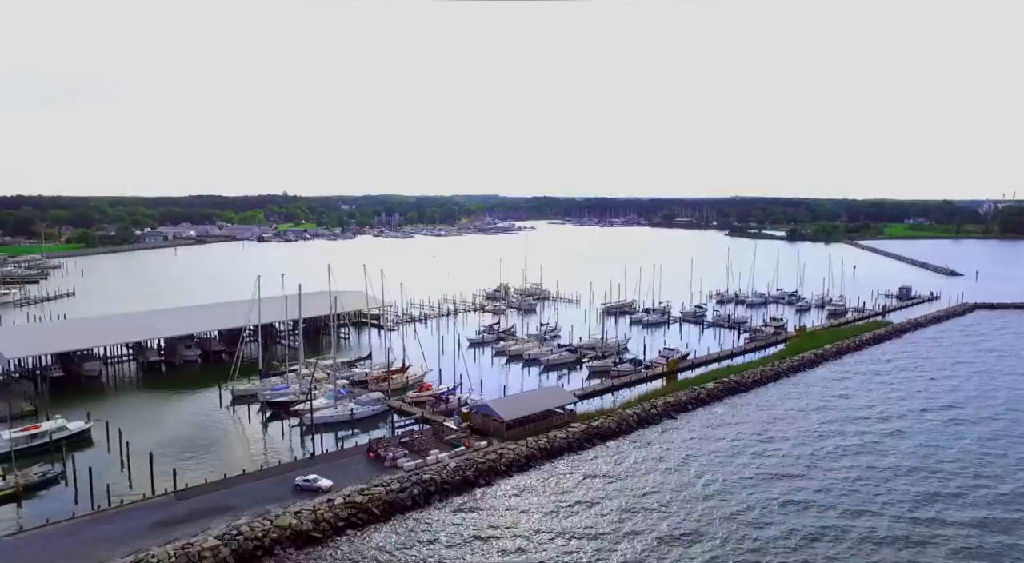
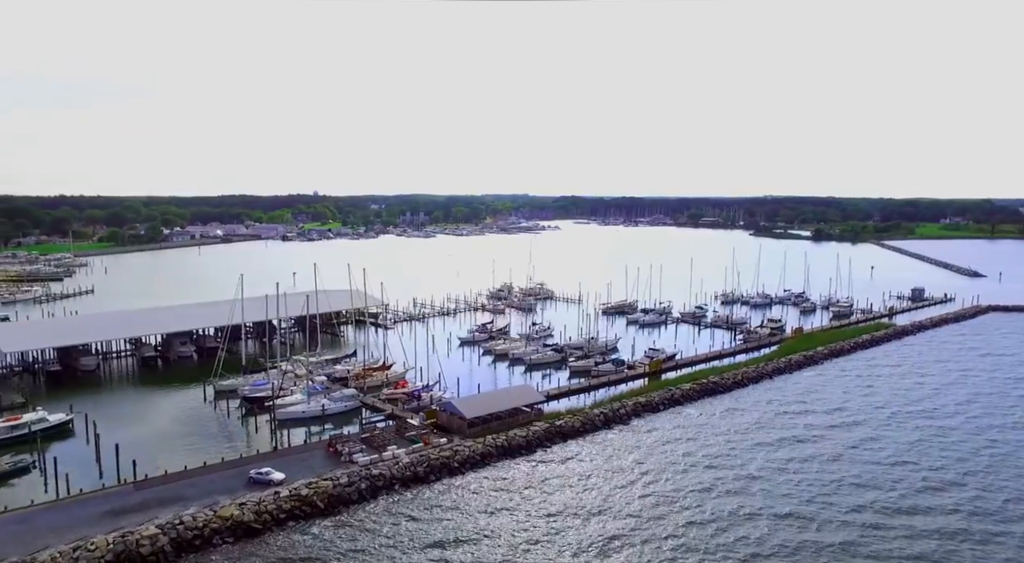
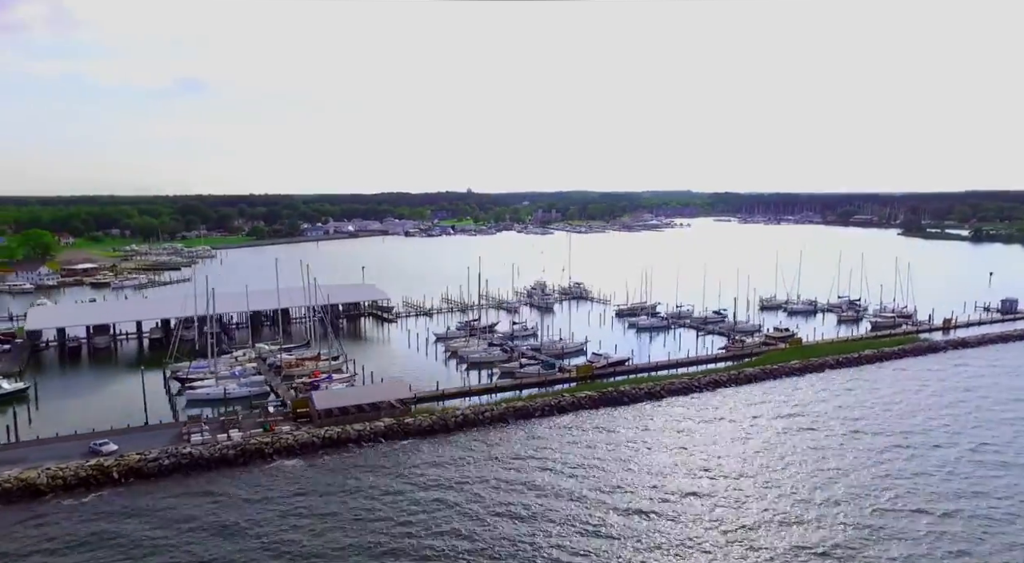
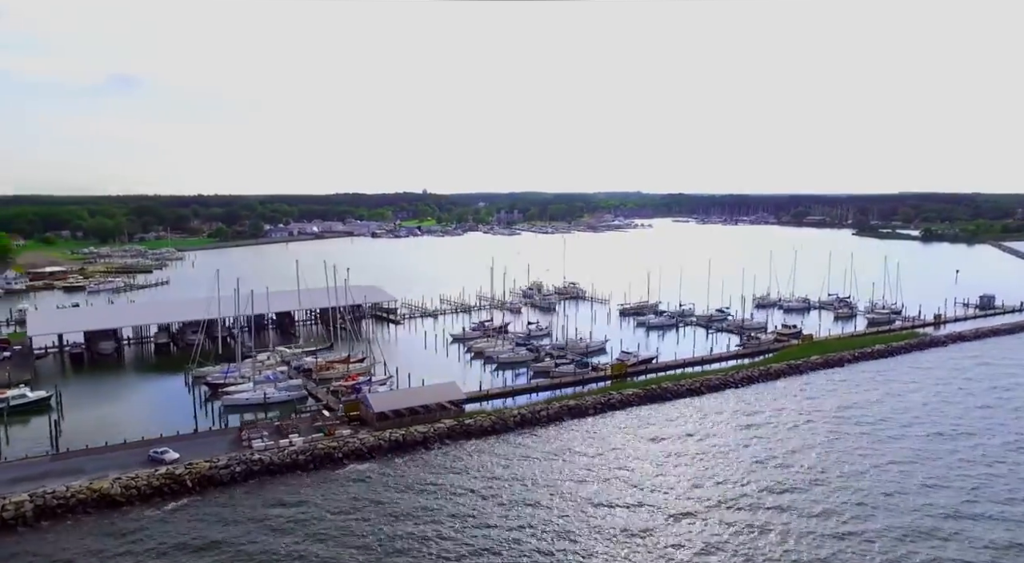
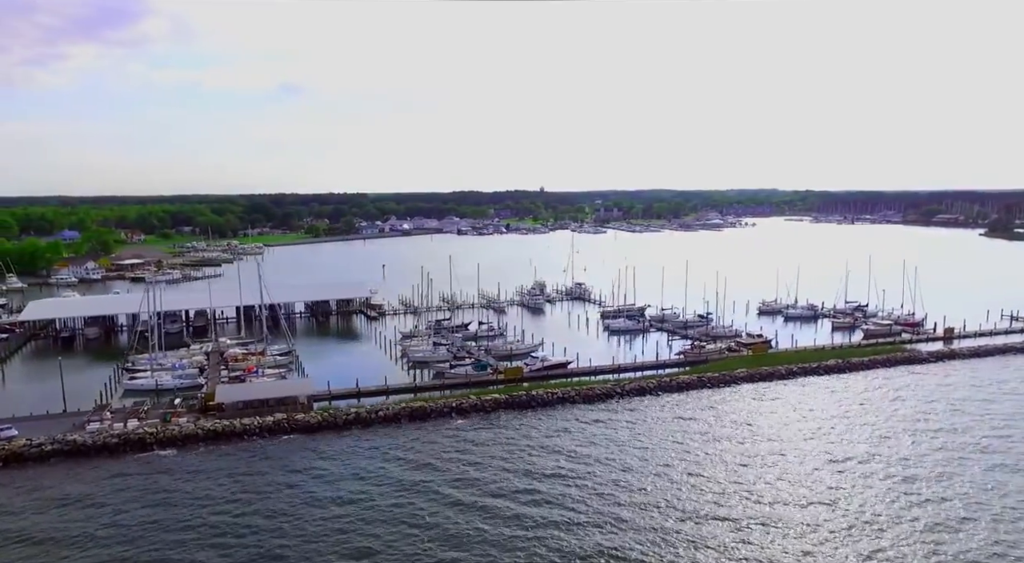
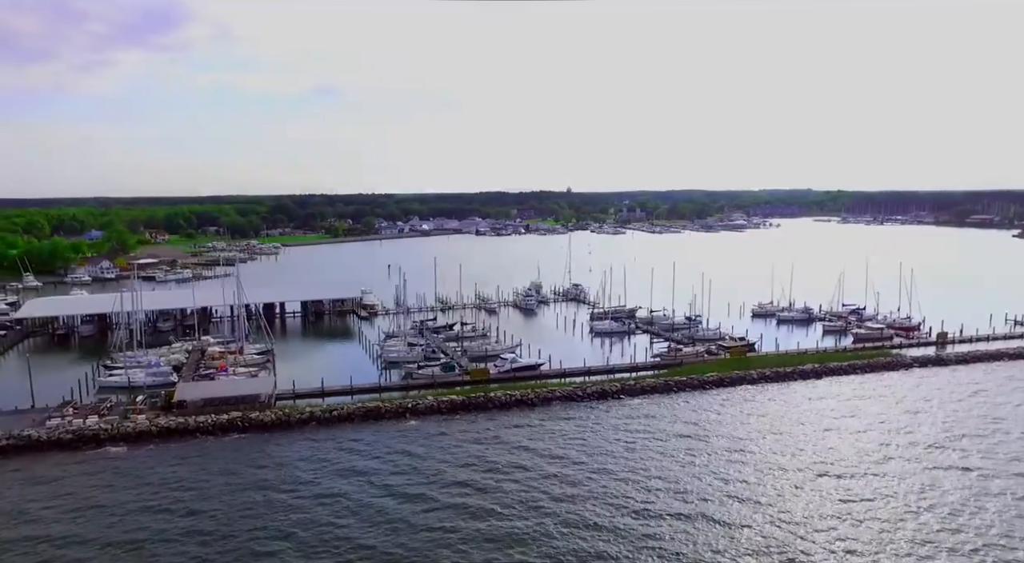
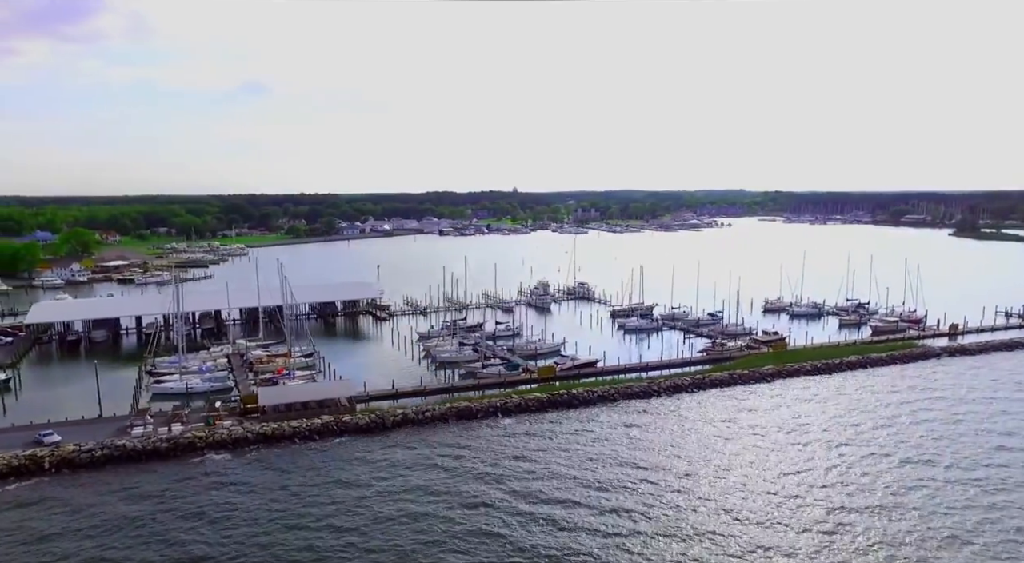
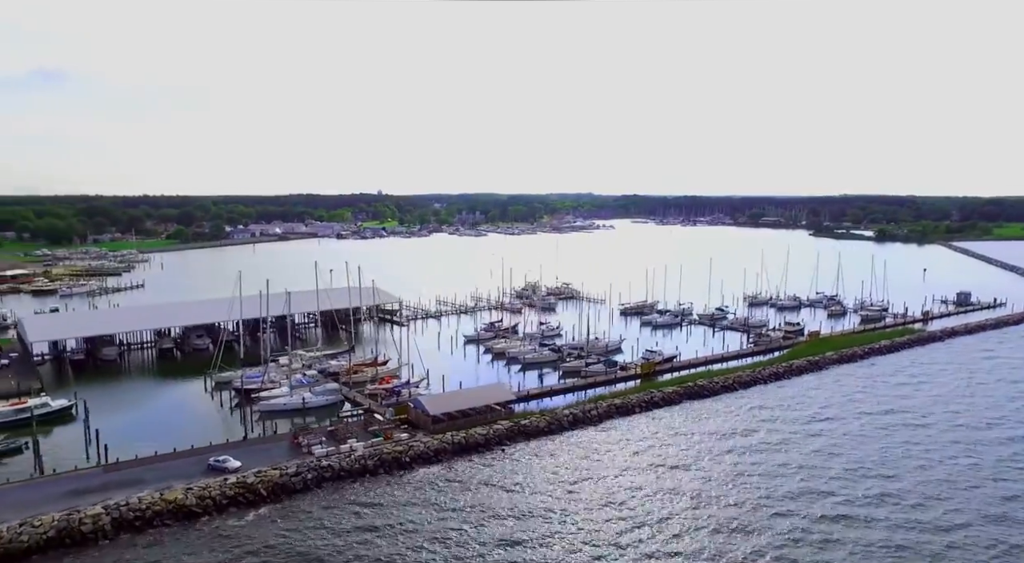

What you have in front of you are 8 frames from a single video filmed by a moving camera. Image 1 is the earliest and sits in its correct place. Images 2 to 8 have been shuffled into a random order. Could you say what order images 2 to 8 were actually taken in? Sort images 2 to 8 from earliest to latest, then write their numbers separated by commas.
2, 8, 4, 3, 7, 5, 6
